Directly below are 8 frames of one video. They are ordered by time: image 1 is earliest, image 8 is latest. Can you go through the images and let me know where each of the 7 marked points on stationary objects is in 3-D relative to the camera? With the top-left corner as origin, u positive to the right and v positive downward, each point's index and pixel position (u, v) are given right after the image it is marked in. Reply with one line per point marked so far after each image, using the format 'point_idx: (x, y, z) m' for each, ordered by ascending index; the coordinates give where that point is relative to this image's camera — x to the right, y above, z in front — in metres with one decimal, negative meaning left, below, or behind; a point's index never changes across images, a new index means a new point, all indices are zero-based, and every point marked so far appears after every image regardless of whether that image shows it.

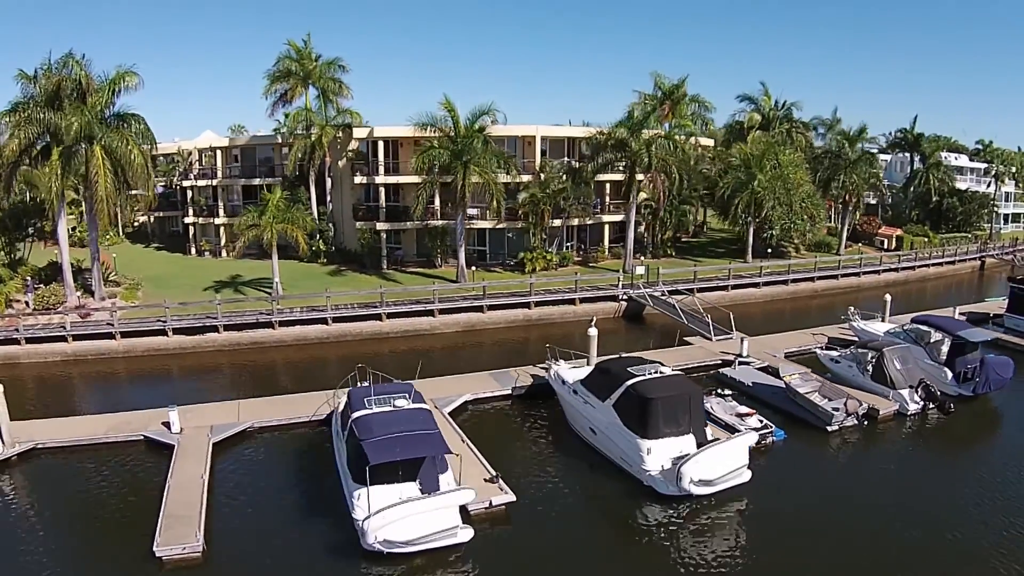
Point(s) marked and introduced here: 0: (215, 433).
0: (-7.7, -3.6, +16.9) m
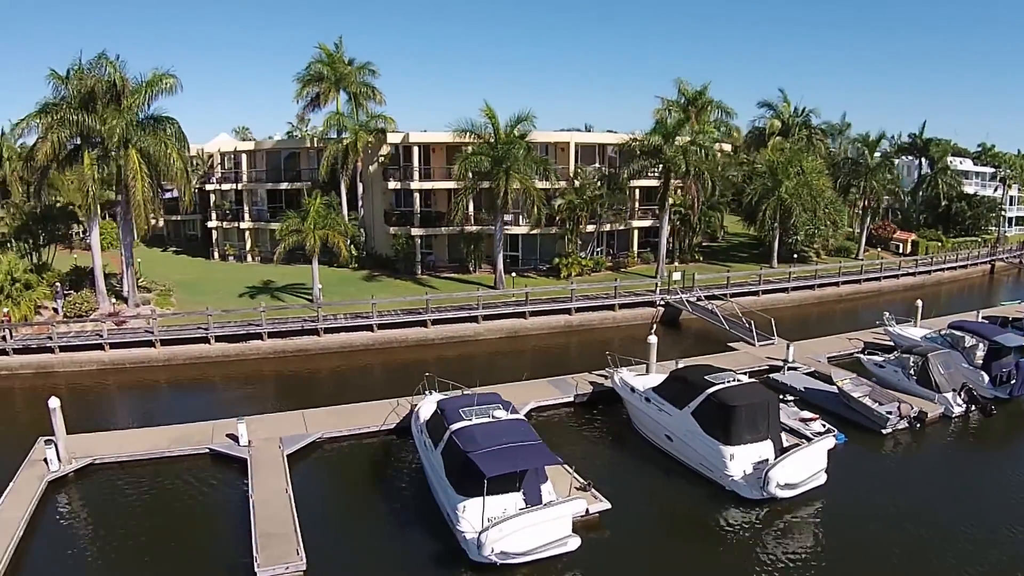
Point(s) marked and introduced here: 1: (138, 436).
0: (-5.6, -3.8, +16.5) m
1: (-9.6, -3.8, +16.7) m
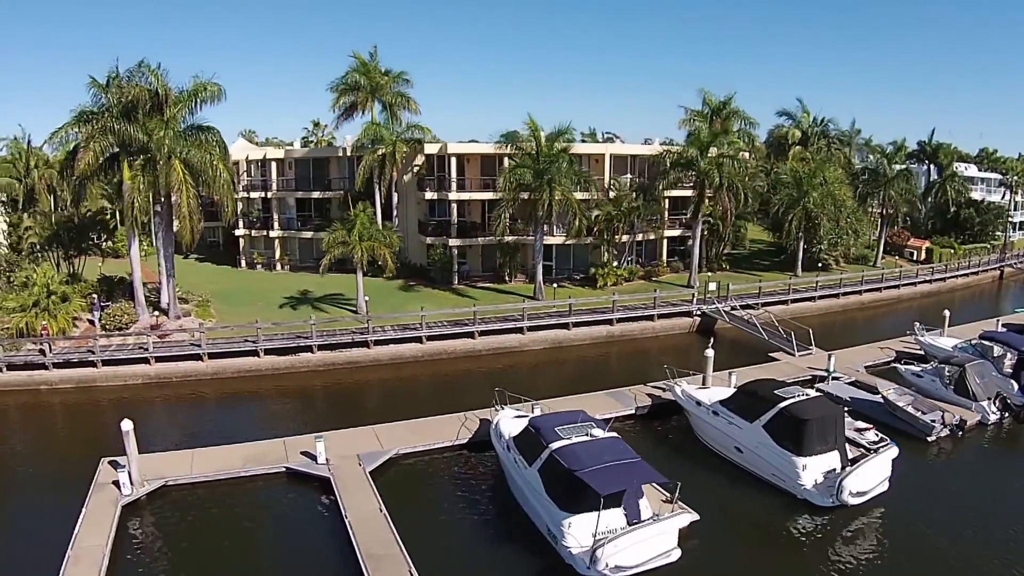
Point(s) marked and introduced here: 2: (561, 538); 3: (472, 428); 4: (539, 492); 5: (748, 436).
0: (-3.6, -4.2, +16.4) m
1: (-7.6, -4.2, +16.5) m
2: (+1.0, -5.0, +13.3) m
3: (-1.1, -3.9, +18.4) m
4: (+0.7, -4.3, +14.1) m
5: (+6.6, -4.1, +18.5) m
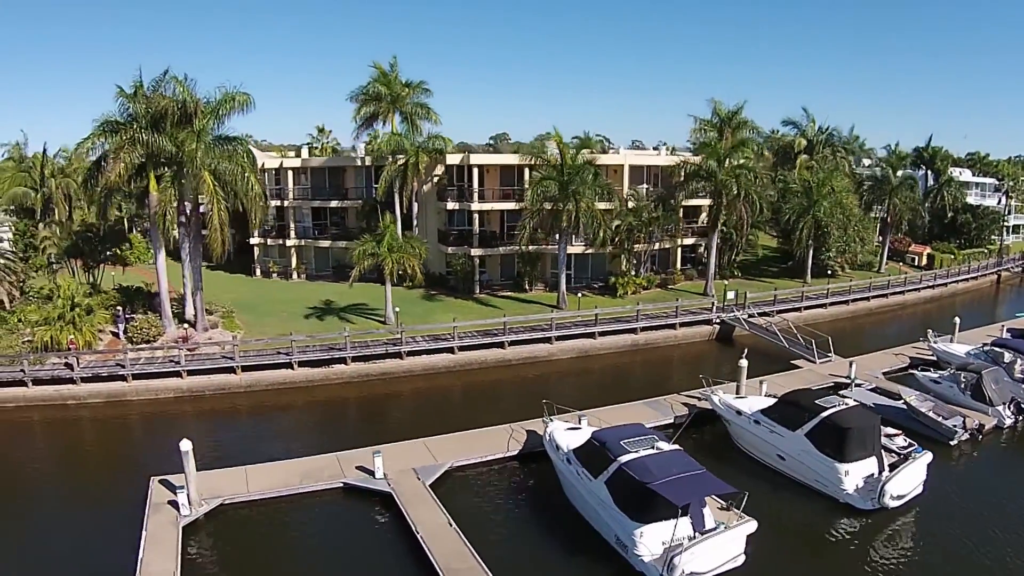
0: (-2.2, -4.6, +16.5) m
1: (-6.2, -4.6, +16.6) m
2: (+2.5, -5.3, +13.6) m
3: (+0.3, -4.3, +18.6) m
4: (+2.1, -4.6, +14.4) m
5: (+8.0, -4.4, +18.8) m
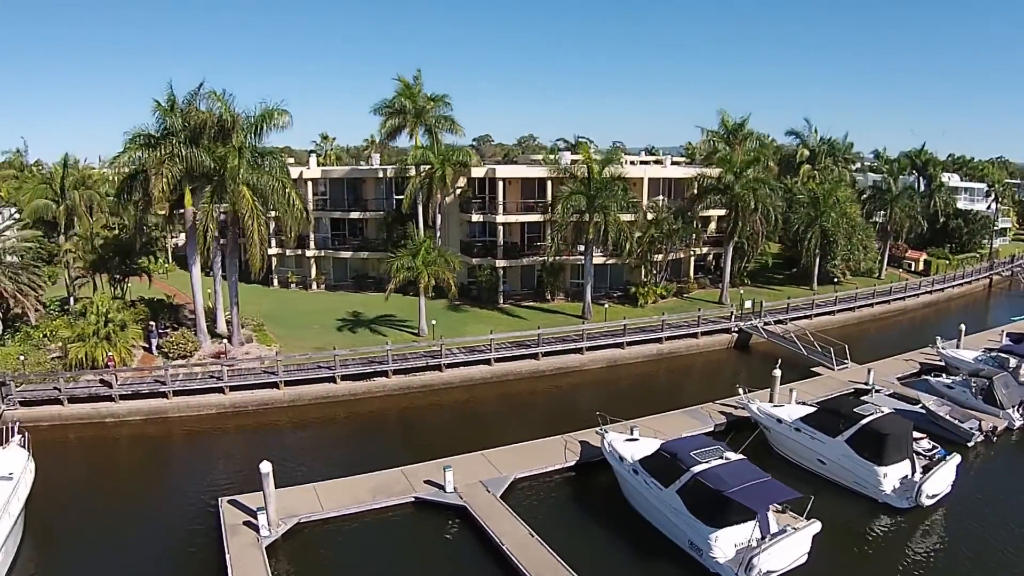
0: (-0.6, -5.1, +17.0) m
1: (-4.6, -5.1, +17.0) m
2: (+4.2, -5.7, +14.2) m
3: (+1.9, -4.7, +19.2) m
4: (+3.8, -5.1, +15.0) m
5: (+9.5, -4.8, +19.7) m
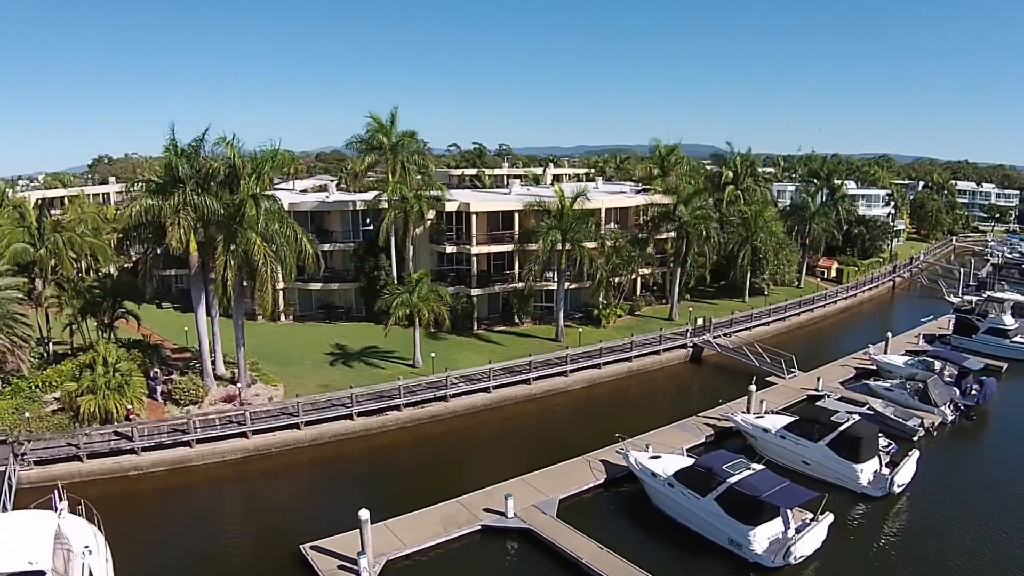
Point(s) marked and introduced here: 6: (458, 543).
0: (+0.8, -6.3, +18.8) m
1: (-3.1, -6.4, +18.1) m
2: (+6.0, -6.7, +16.8) m
3: (+2.9, -5.8, +21.3) m
4: (+5.5, -6.1, +17.5) m
5: (+10.4, -5.7, +22.9) m
6: (-1.5, -6.7, +17.3) m
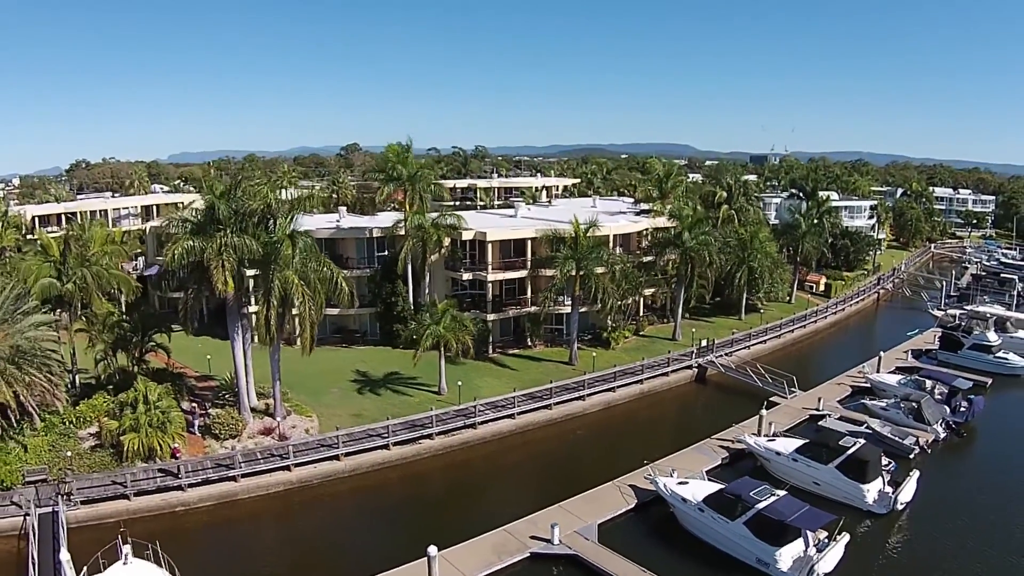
0: (+2.1, -7.6, +20.2) m
1: (-1.8, -7.8, +19.4) m
2: (+7.3, -8.0, +18.3) m
3: (+4.1, -7.2, +22.8) m
4: (+6.8, -7.4, +19.1) m
5: (+11.5, -7.0, +24.7) m
6: (-0.1, -8.1, +18.7) m
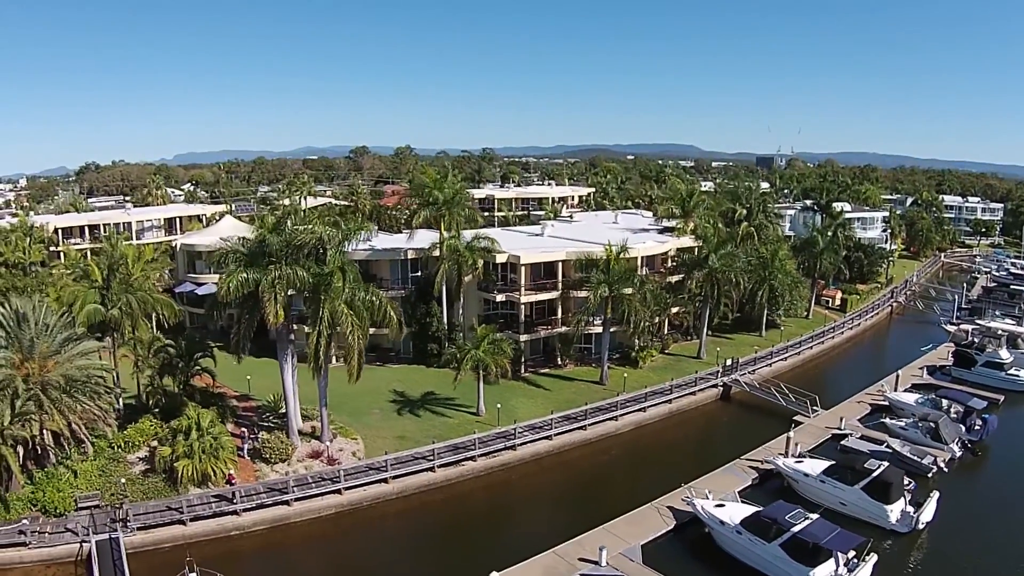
0: (+3.7, -8.8, +21.6) m
1: (-0.2, -9.0, +20.8) m
2: (+8.9, -9.2, +19.6) m
3: (+5.7, -8.3, +24.1) m
4: (+8.4, -8.6, +20.4) m
5: (+13.2, -8.2, +25.9) m
6: (+1.4, -9.3, +20.1) m
